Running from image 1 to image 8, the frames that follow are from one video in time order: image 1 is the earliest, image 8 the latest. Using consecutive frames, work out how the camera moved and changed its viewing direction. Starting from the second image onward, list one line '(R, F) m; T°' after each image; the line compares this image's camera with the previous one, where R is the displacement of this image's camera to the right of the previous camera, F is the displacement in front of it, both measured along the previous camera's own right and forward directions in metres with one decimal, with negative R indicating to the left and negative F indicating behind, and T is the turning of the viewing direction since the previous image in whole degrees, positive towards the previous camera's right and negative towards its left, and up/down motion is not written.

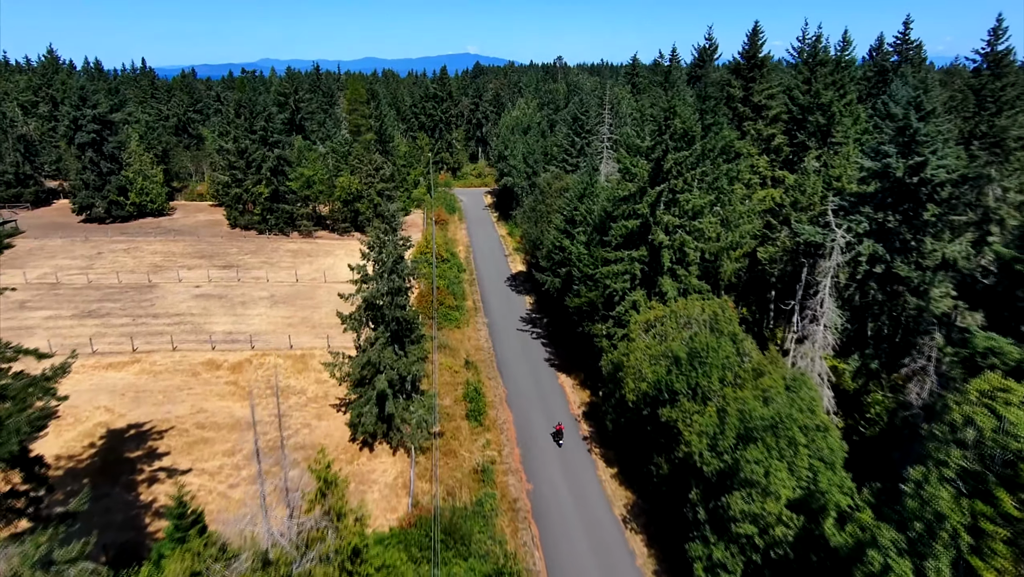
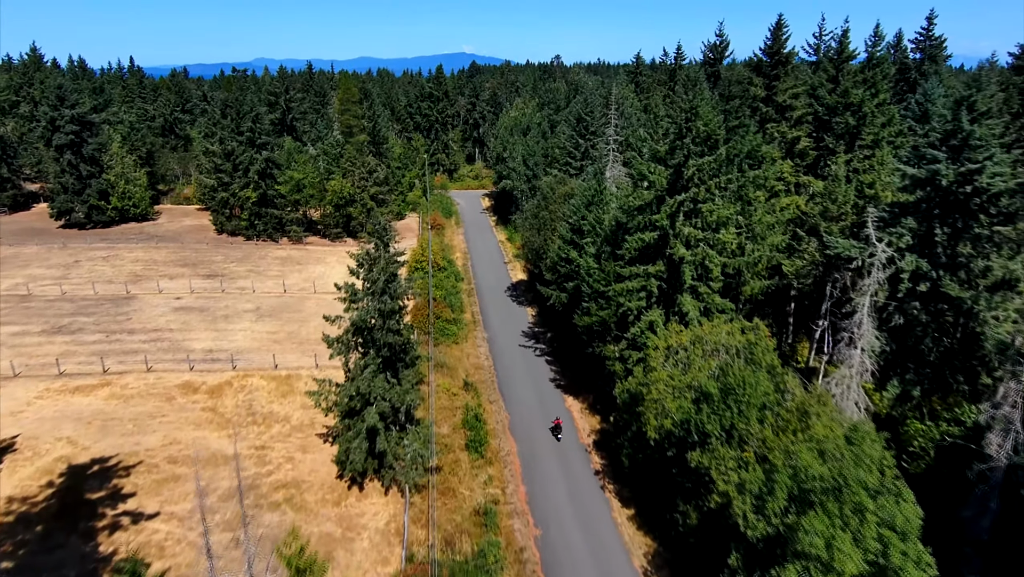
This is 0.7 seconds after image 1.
(-0.3, +2.7) m; 0°
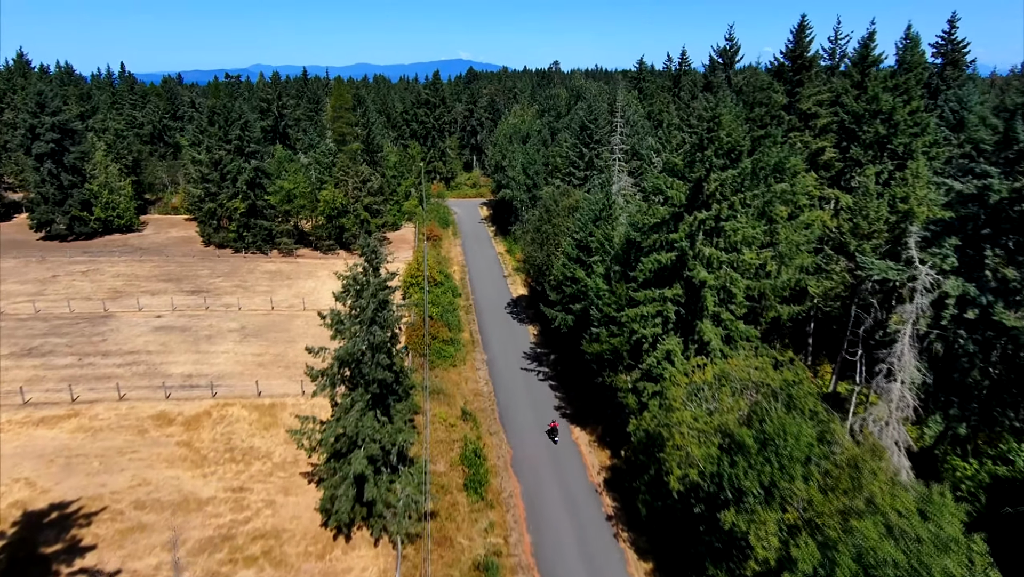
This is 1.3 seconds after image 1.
(-0.2, +2.4) m; 0°
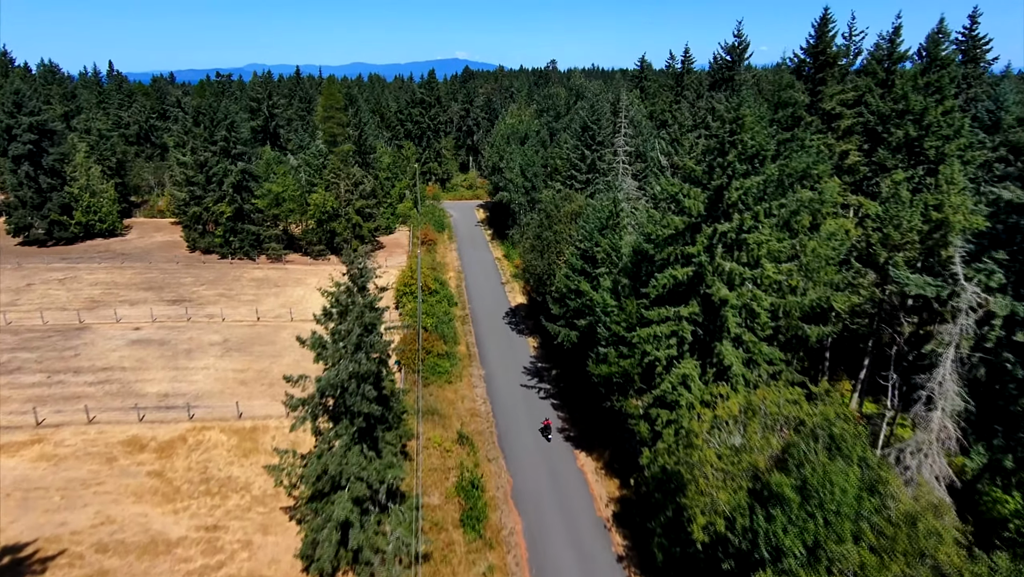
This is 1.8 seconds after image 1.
(-0.1, +2.2) m; 0°
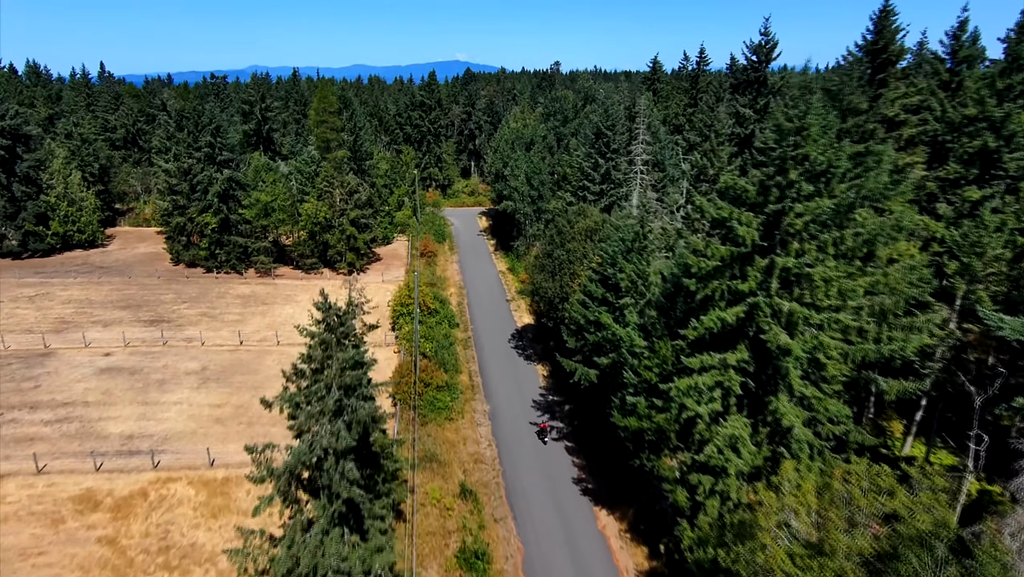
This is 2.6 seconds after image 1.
(-0.4, +3.6) m; 0°
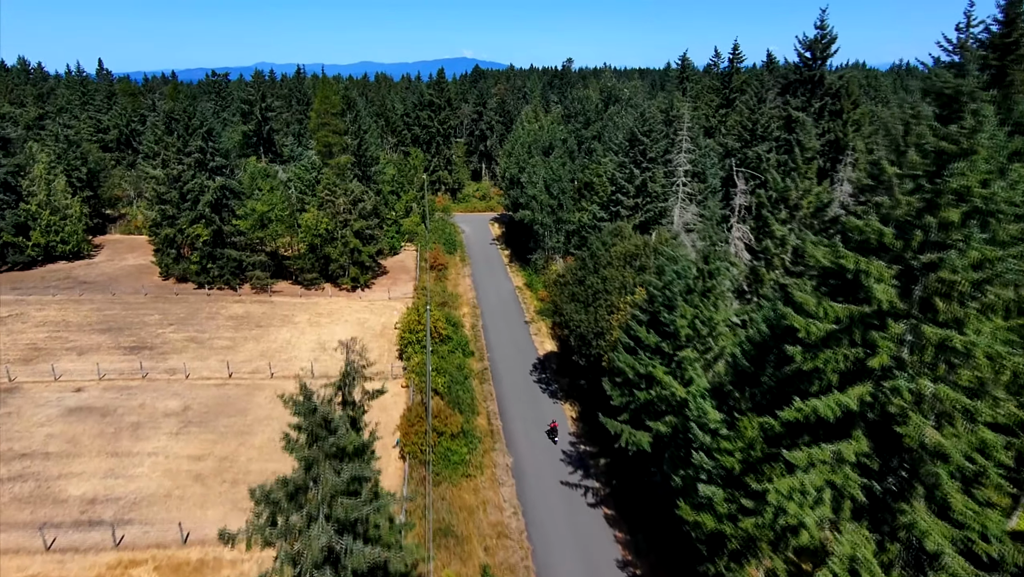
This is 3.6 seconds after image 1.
(-0.9, +4.4) m; -1°
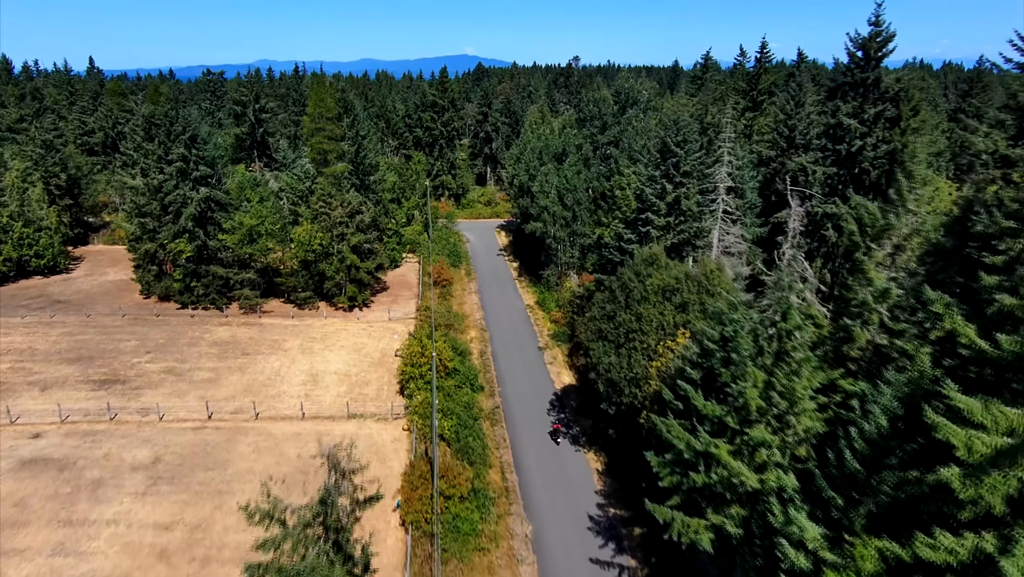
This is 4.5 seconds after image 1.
(-0.7, +3.9) m; 0°
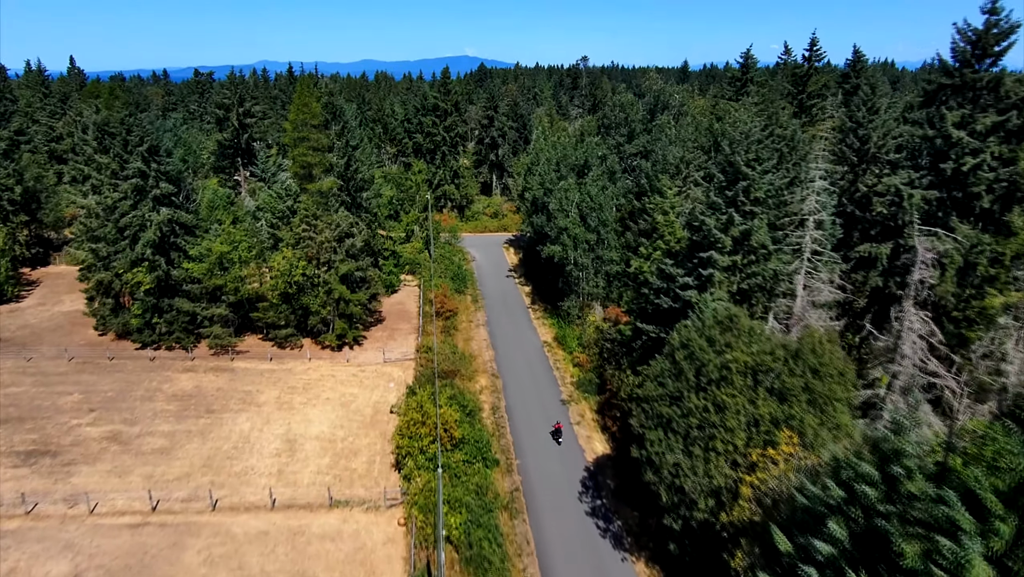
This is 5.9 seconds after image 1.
(-0.9, +6.4) m; 0°
